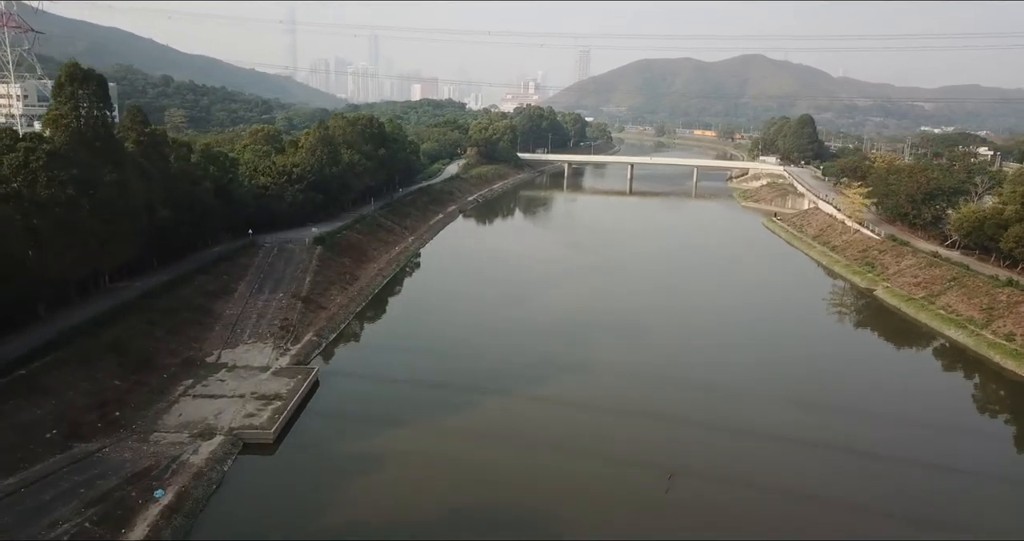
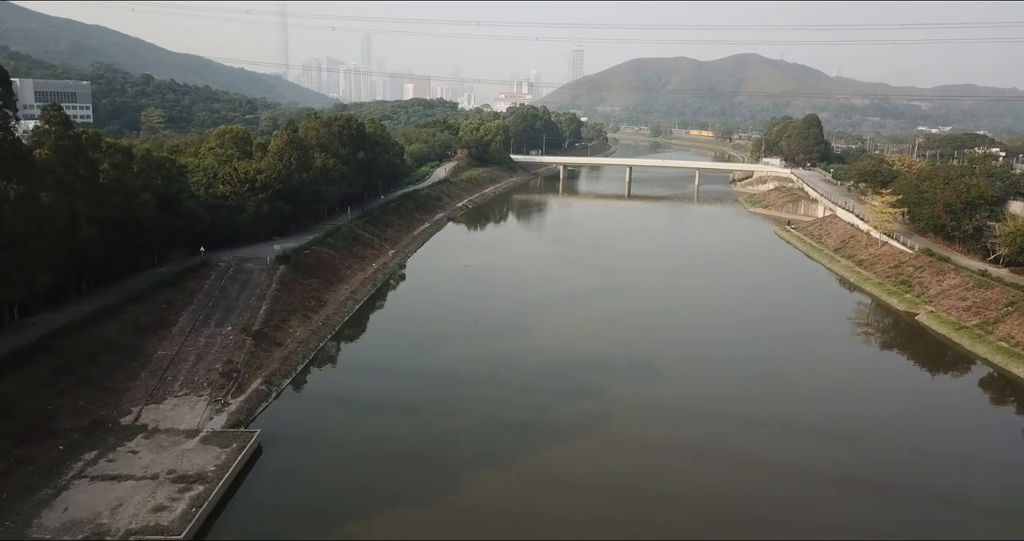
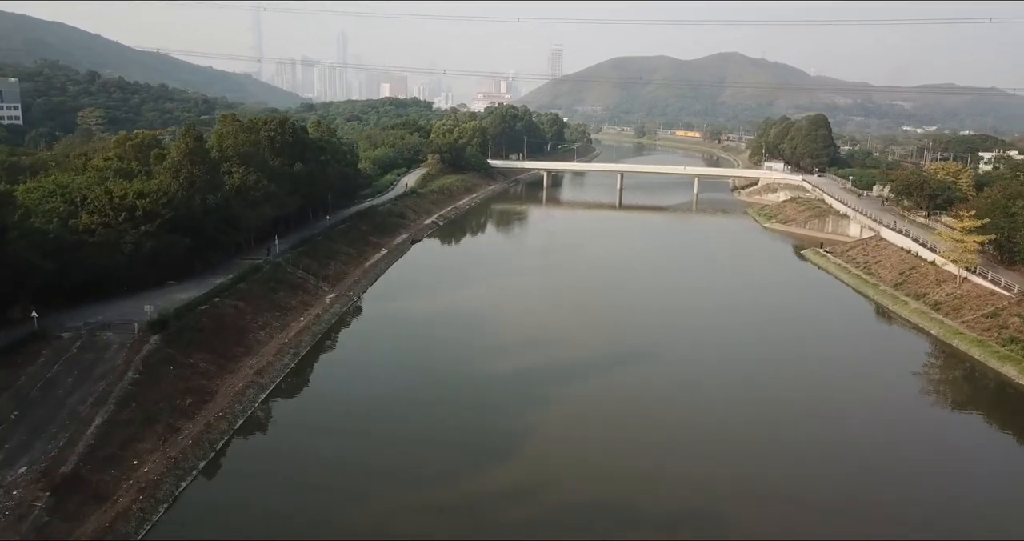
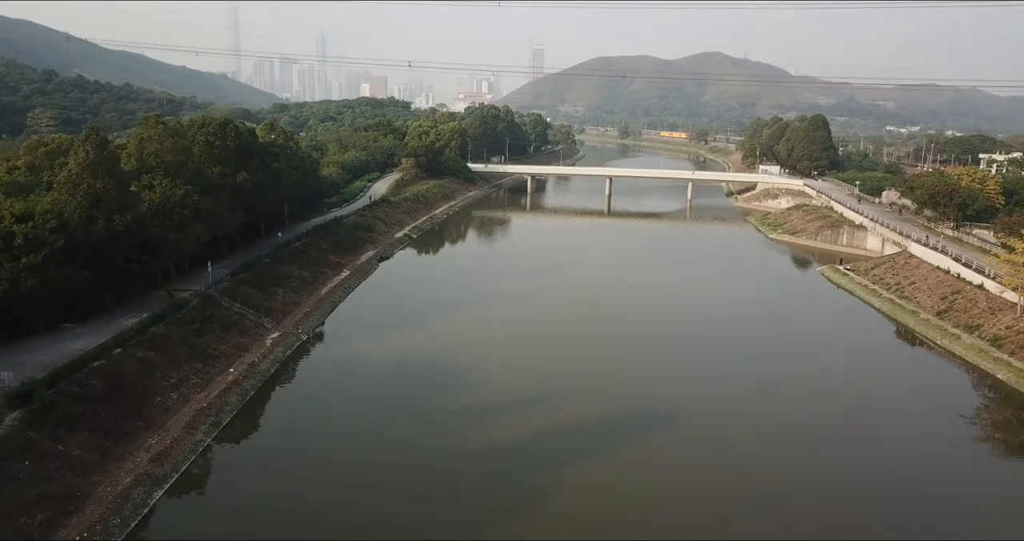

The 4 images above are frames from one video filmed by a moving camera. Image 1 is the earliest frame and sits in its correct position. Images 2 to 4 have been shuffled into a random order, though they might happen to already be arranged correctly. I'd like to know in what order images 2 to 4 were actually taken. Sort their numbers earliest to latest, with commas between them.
2, 3, 4
